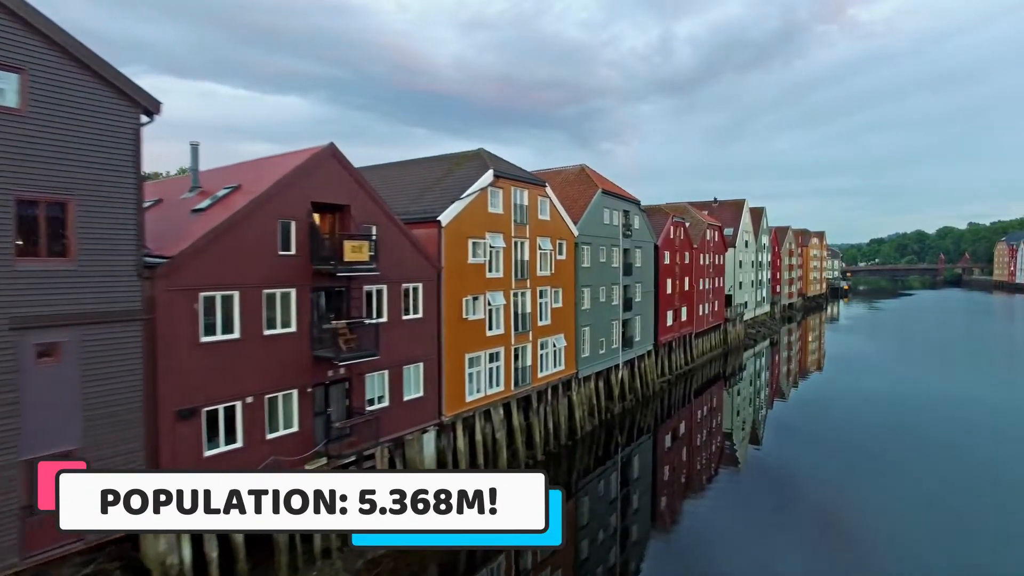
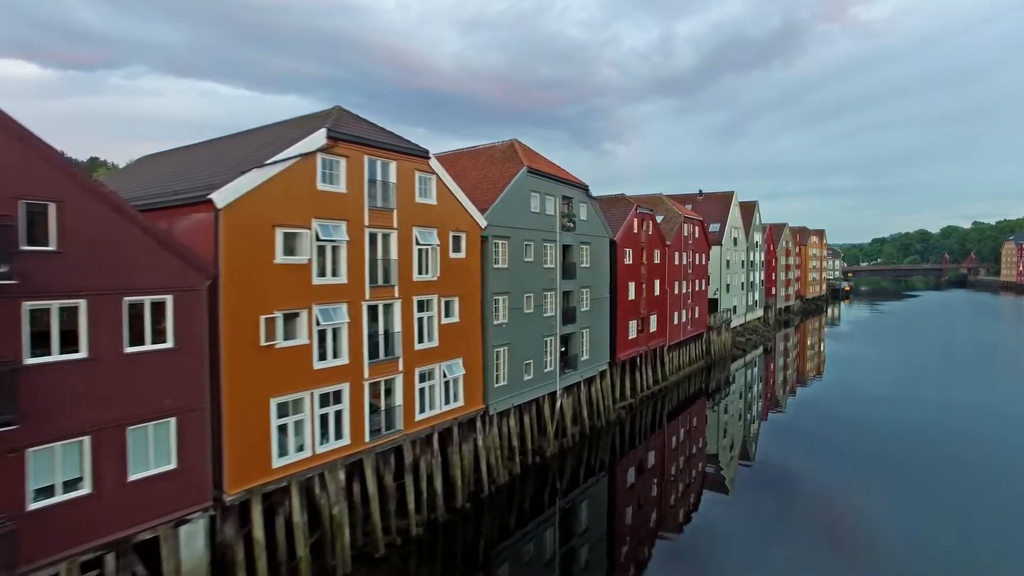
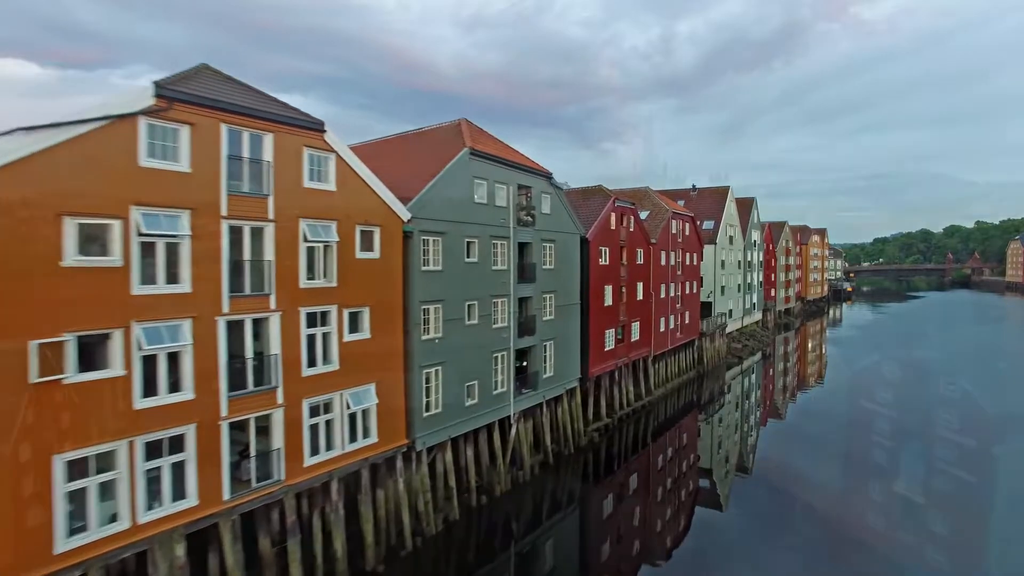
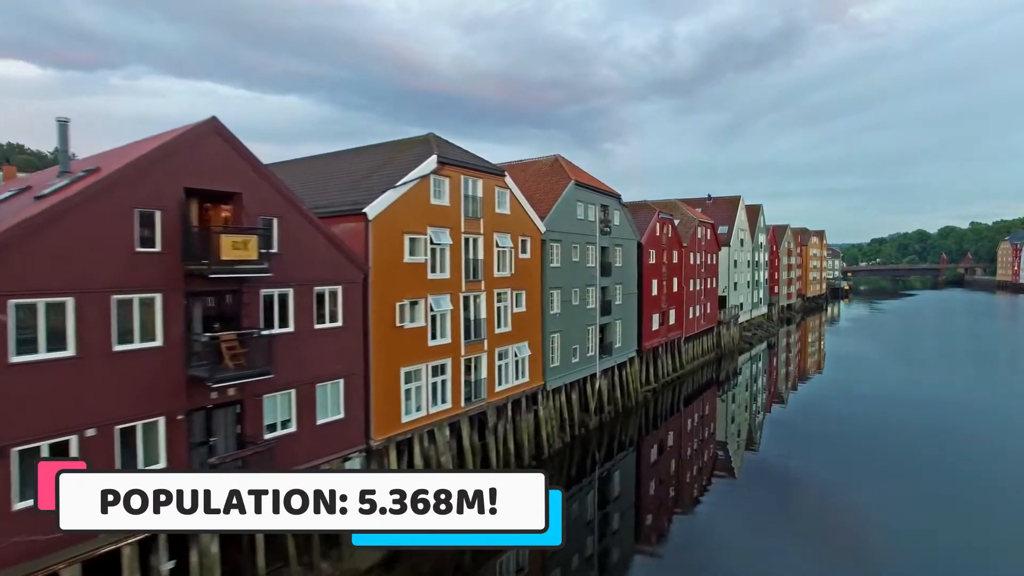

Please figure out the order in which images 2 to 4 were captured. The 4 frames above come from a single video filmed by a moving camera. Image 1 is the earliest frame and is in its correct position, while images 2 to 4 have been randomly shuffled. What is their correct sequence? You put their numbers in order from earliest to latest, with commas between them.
4, 2, 3
